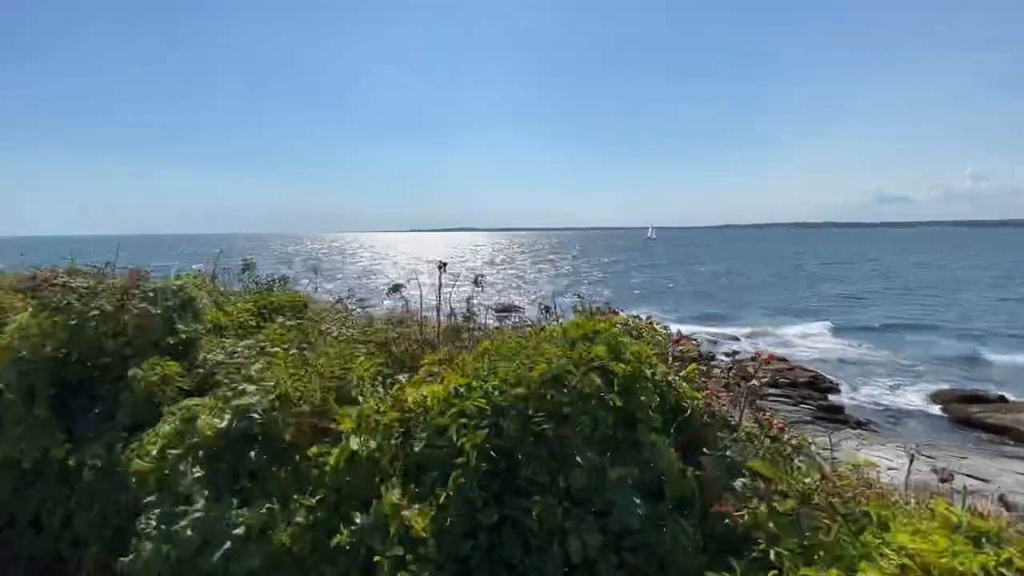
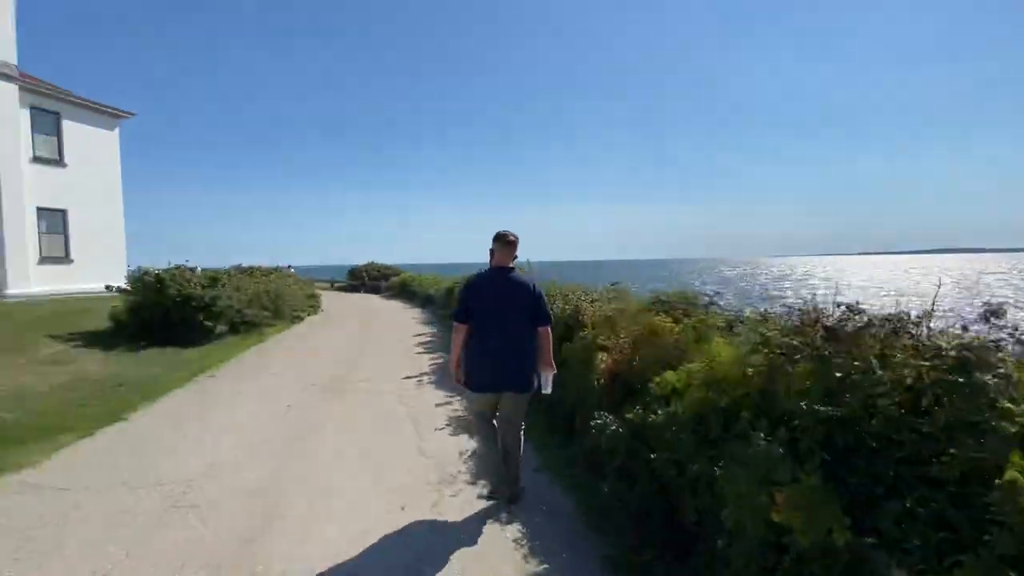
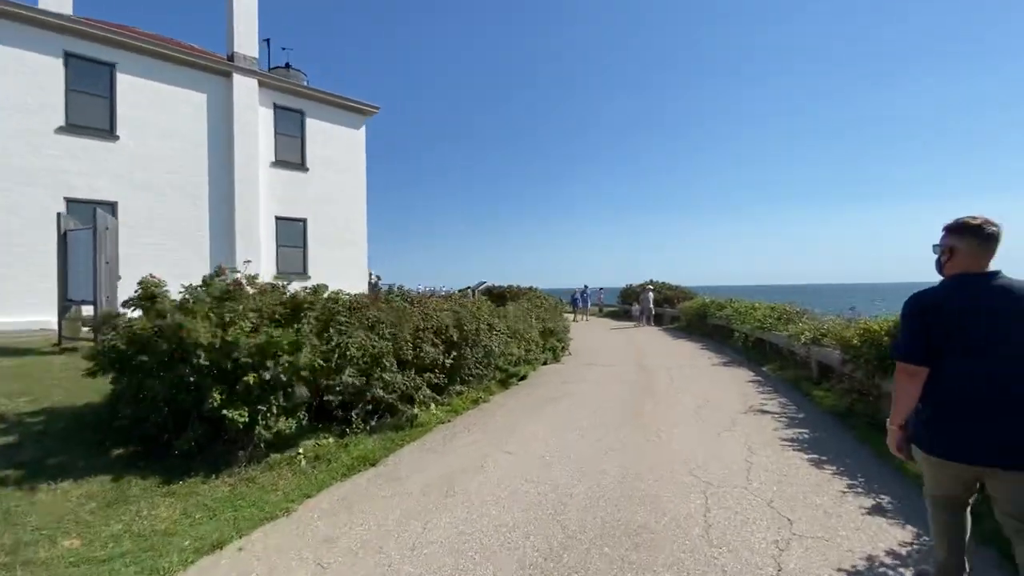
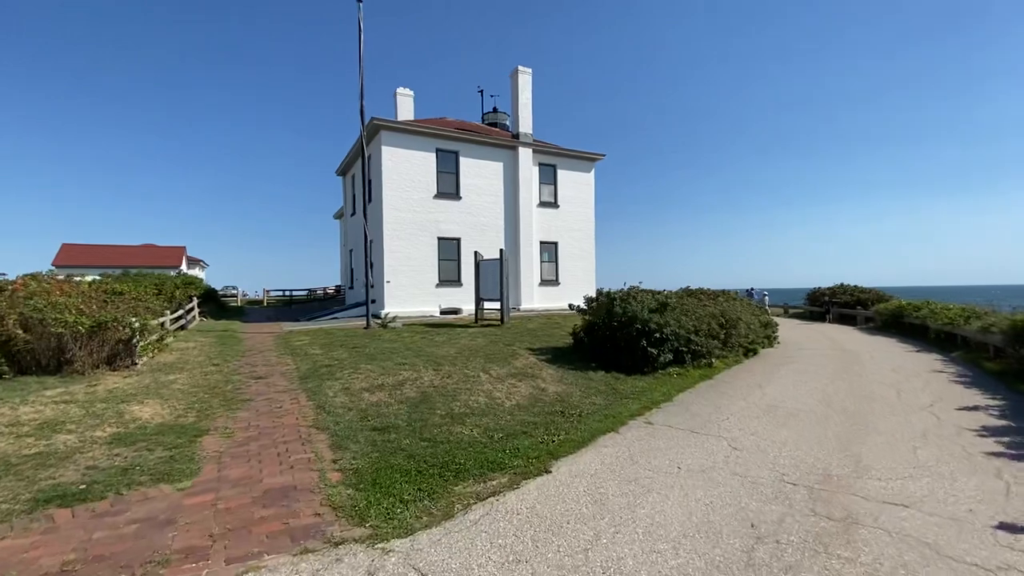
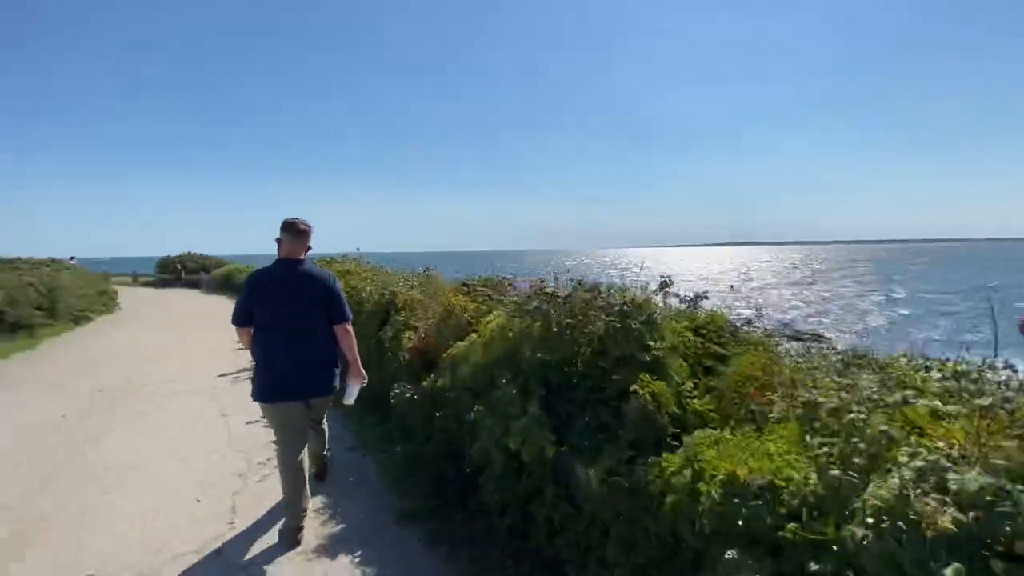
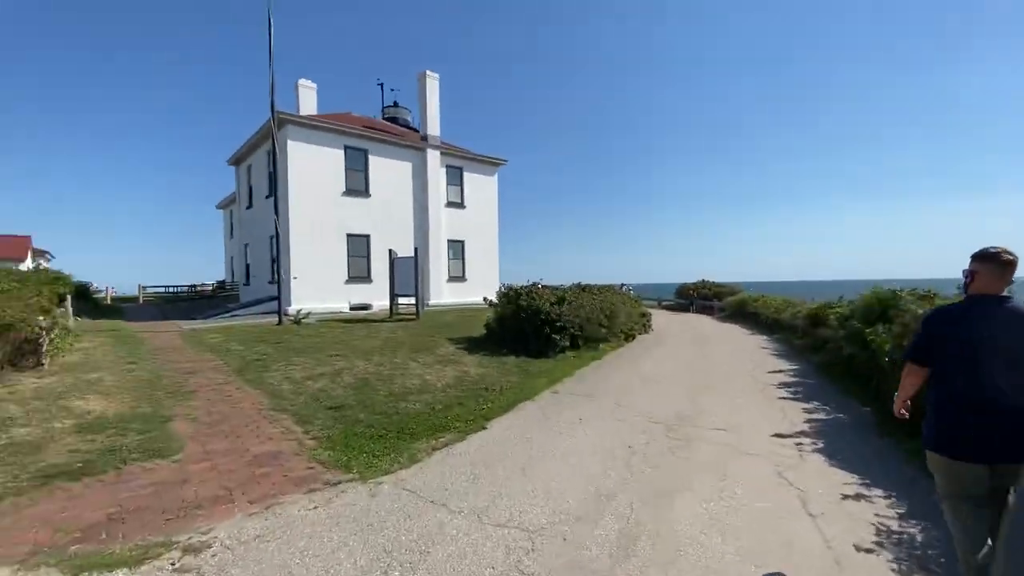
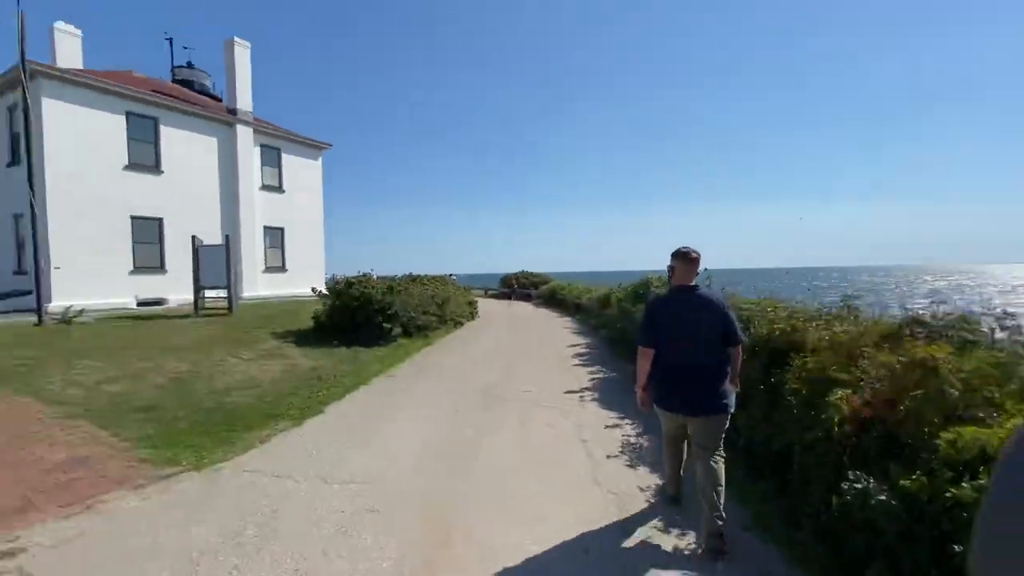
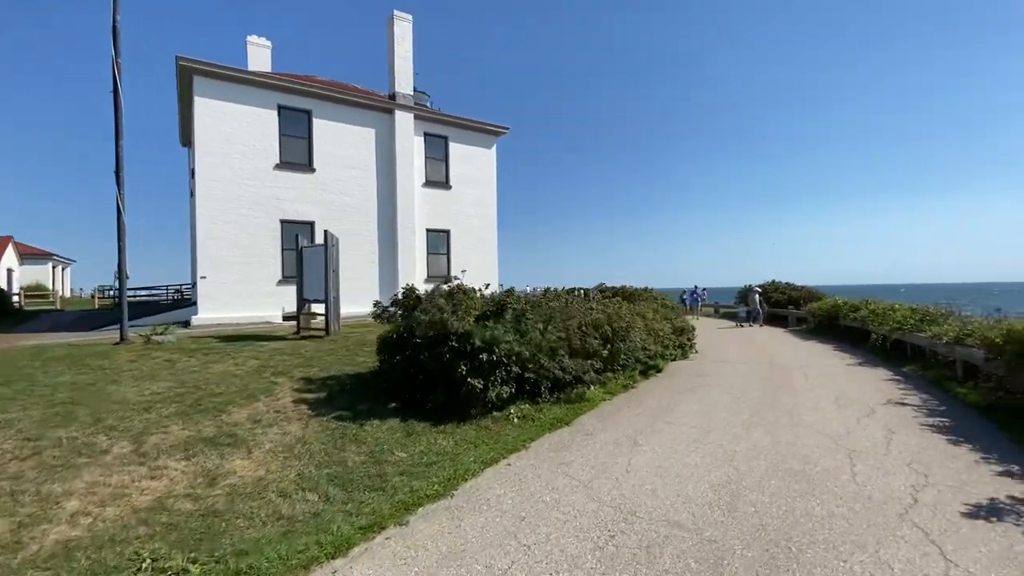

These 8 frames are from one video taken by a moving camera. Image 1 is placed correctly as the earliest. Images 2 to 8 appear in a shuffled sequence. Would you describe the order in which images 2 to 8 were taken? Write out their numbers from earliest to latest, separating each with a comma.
5, 2, 7, 6, 4, 8, 3
